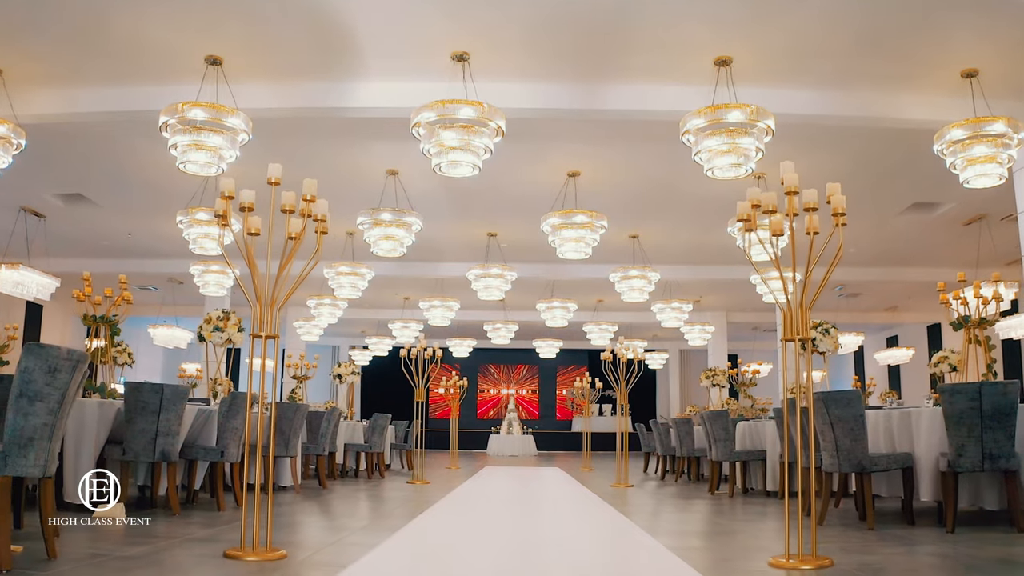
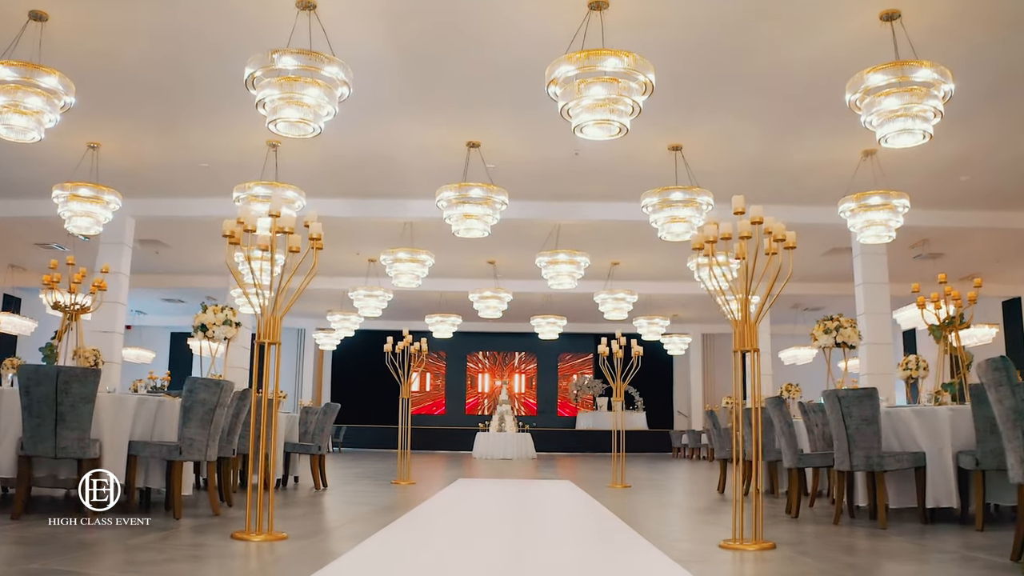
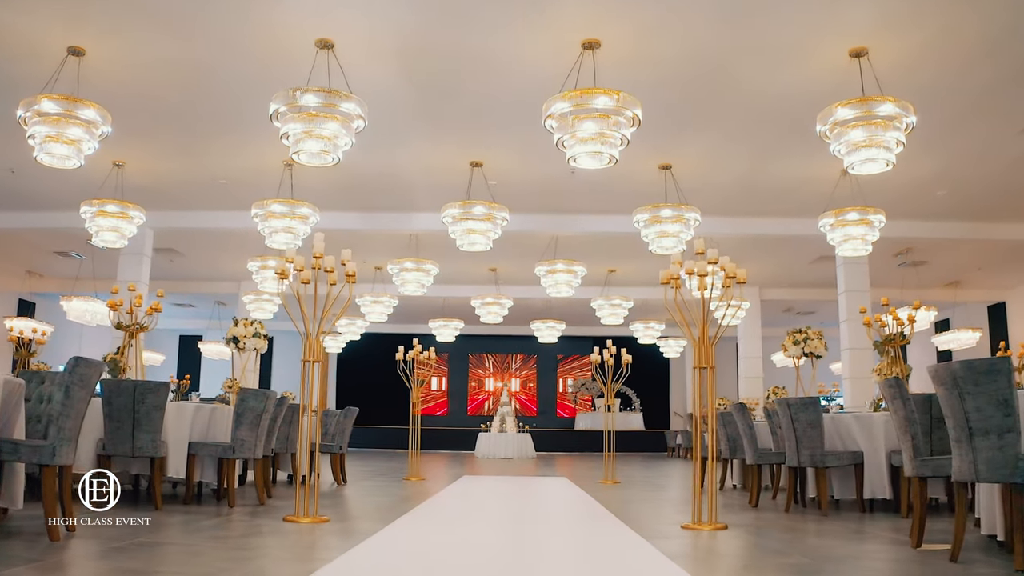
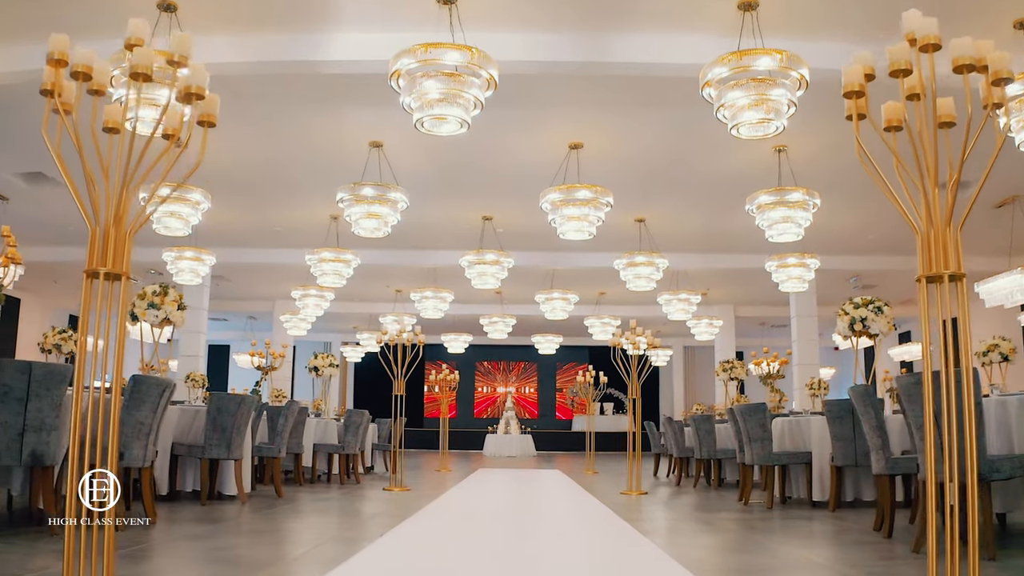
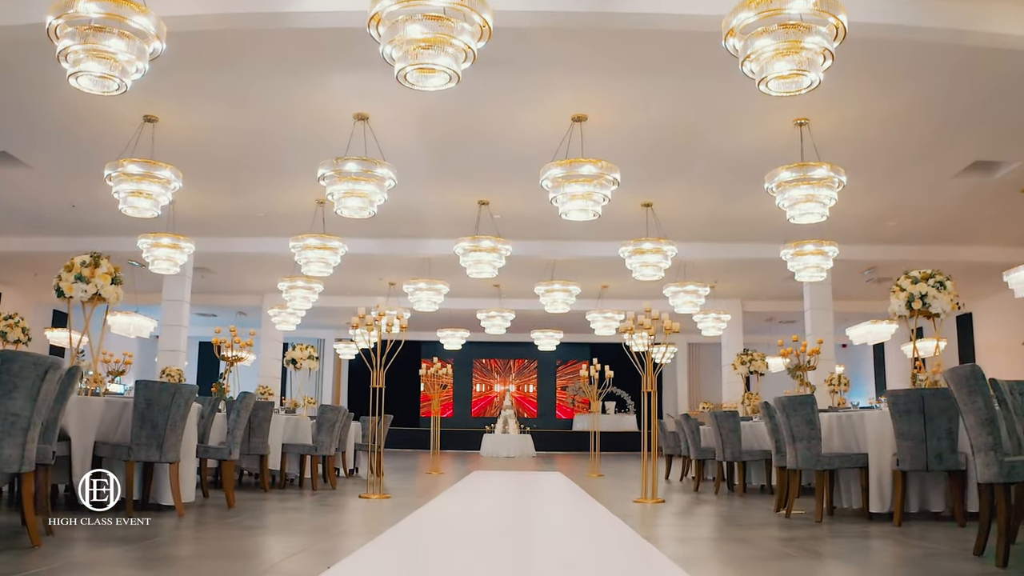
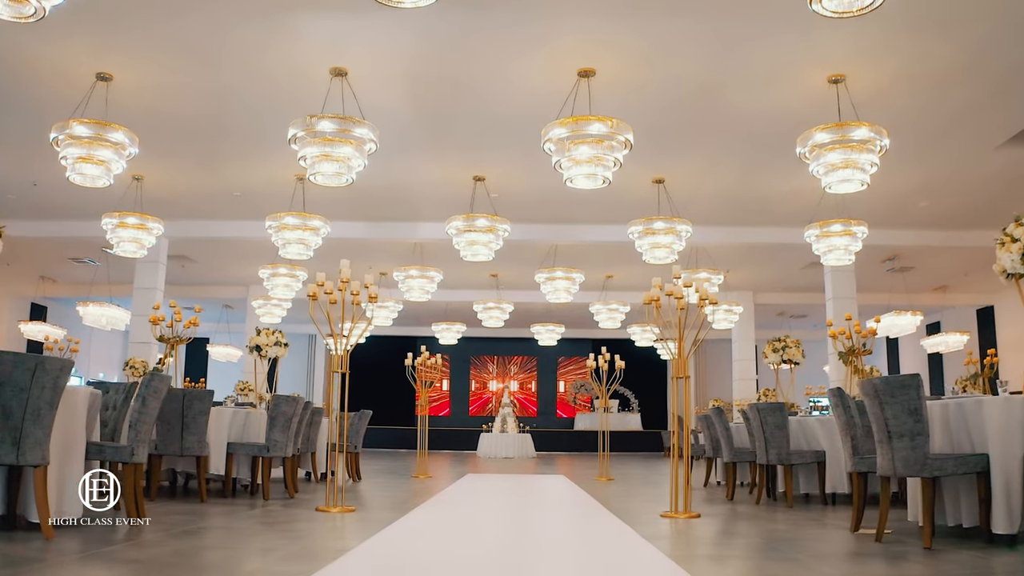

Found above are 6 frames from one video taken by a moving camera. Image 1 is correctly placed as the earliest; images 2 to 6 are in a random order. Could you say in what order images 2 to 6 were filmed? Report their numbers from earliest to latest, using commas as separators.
4, 5, 6, 3, 2
